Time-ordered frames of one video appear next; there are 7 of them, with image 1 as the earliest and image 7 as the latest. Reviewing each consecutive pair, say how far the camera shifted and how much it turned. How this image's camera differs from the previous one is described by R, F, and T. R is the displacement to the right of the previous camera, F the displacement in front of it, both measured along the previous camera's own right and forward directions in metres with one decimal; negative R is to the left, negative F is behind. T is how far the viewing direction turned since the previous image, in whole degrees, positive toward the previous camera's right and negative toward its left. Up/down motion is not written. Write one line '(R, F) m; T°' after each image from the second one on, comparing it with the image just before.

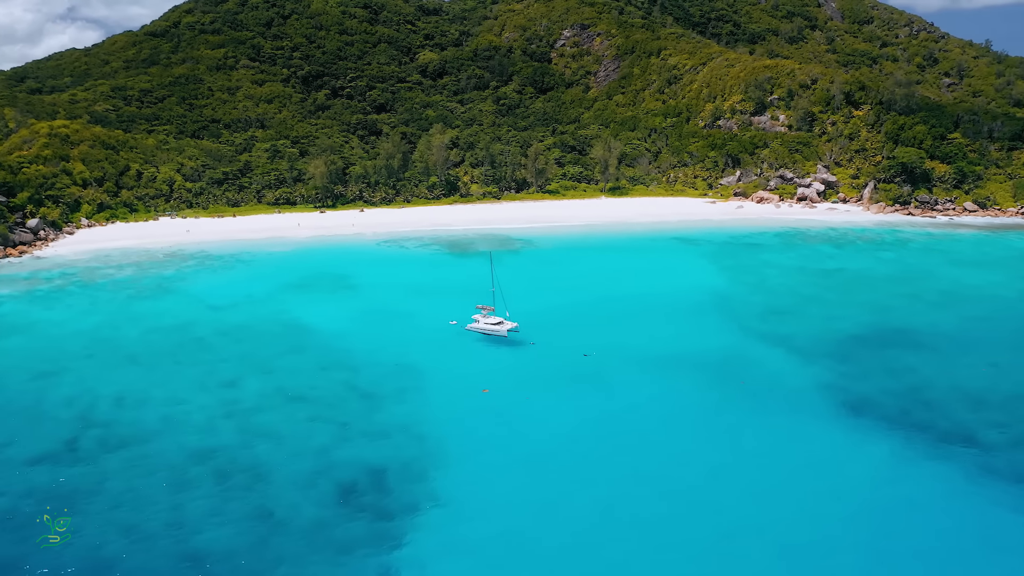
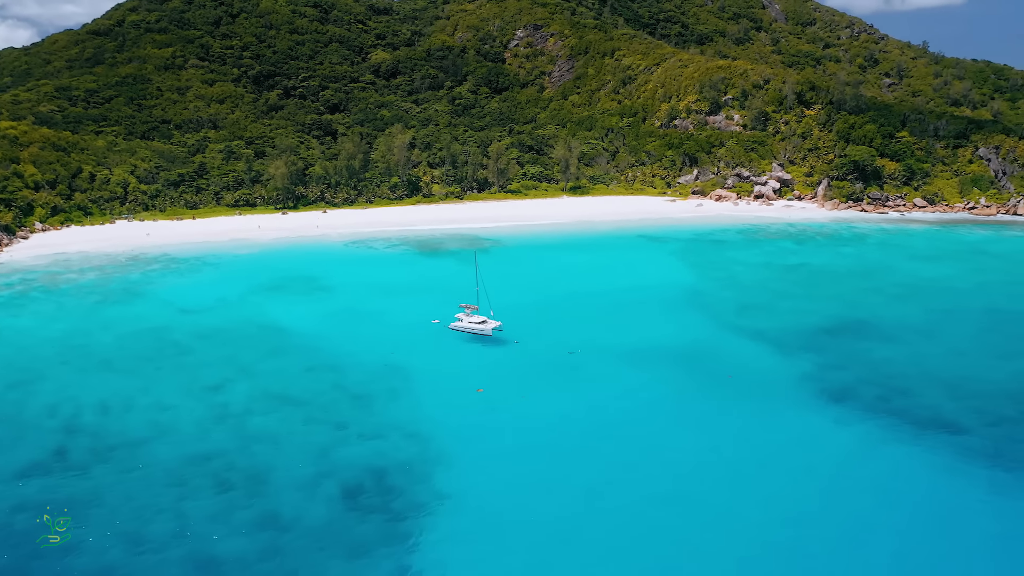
(-0.4, -0.1) m; +3°
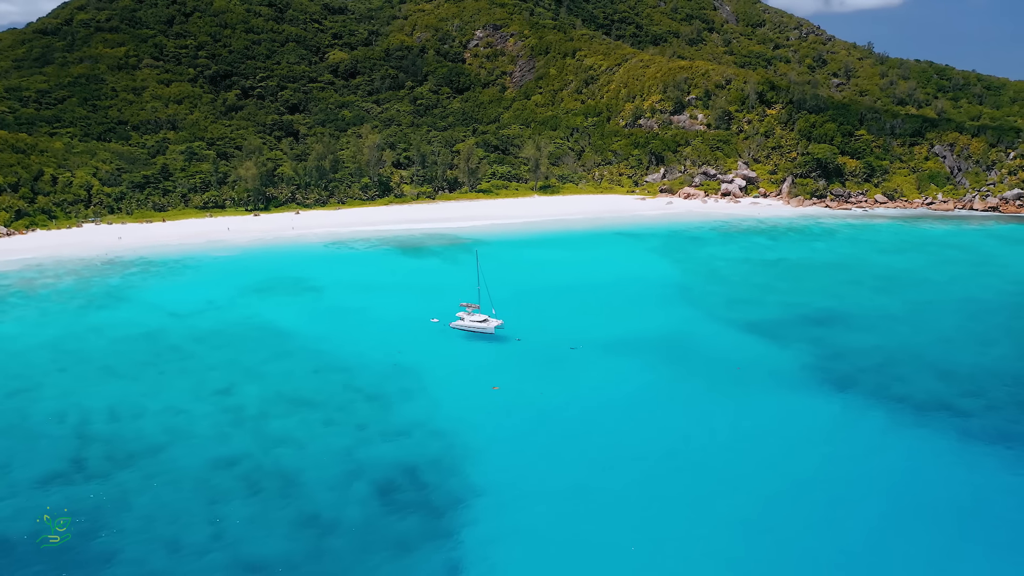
(-0.6, 0.0) m; +3°
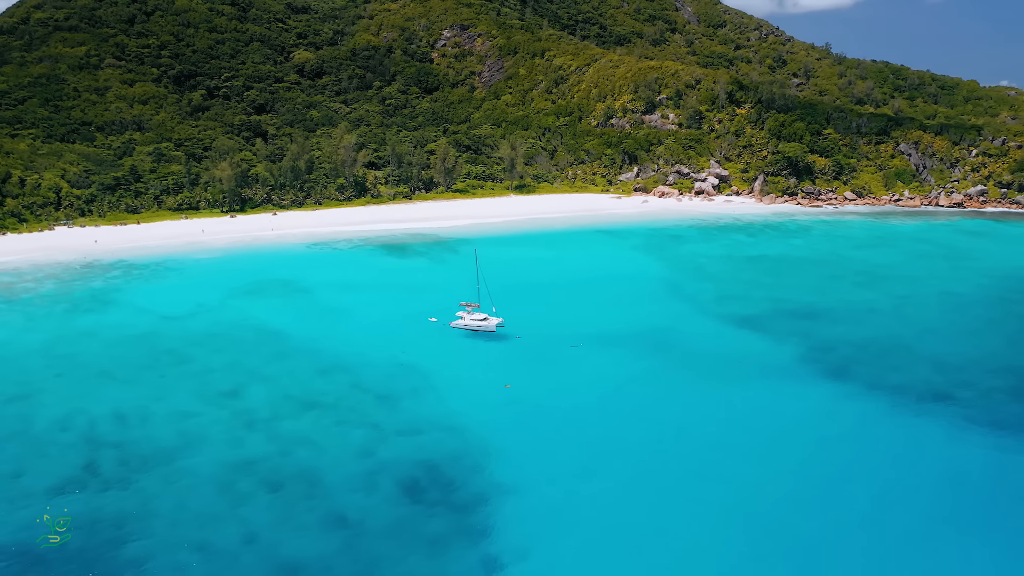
(-0.5, 0.0) m; +2°
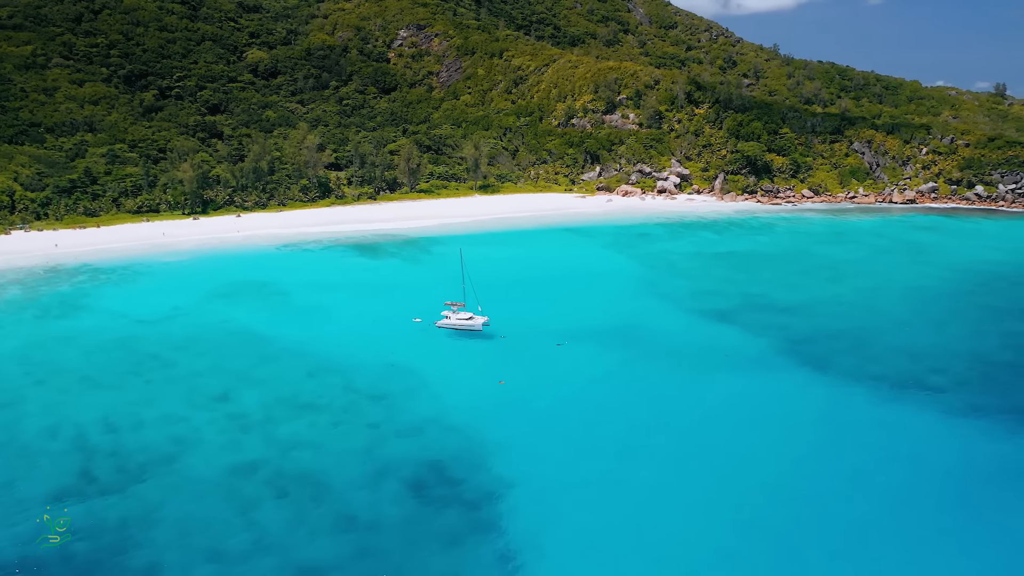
(-0.4, -0.1) m; +3°
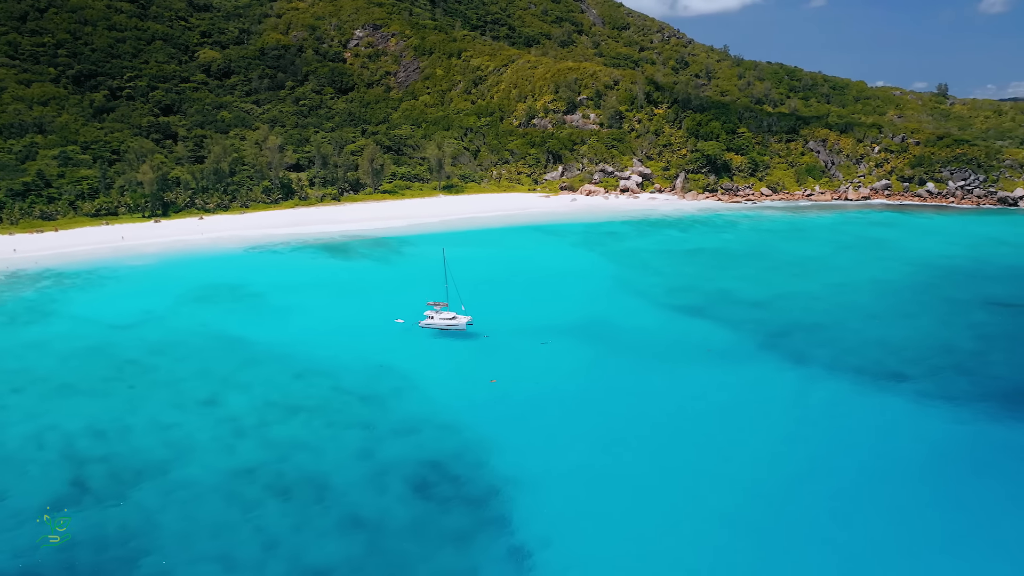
(-0.3, -0.1) m; +3°
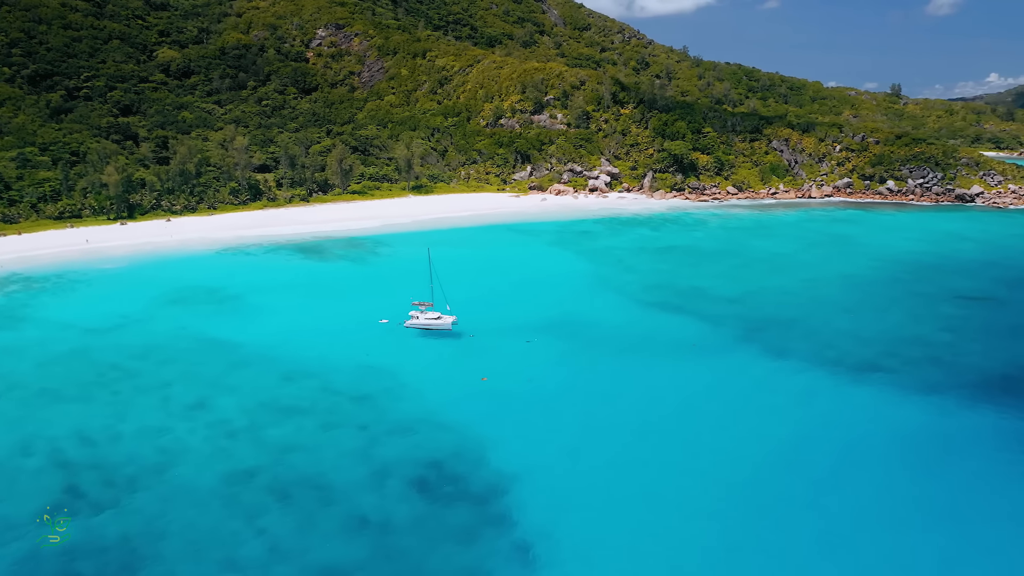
(-0.2, -0.1) m; +2°
